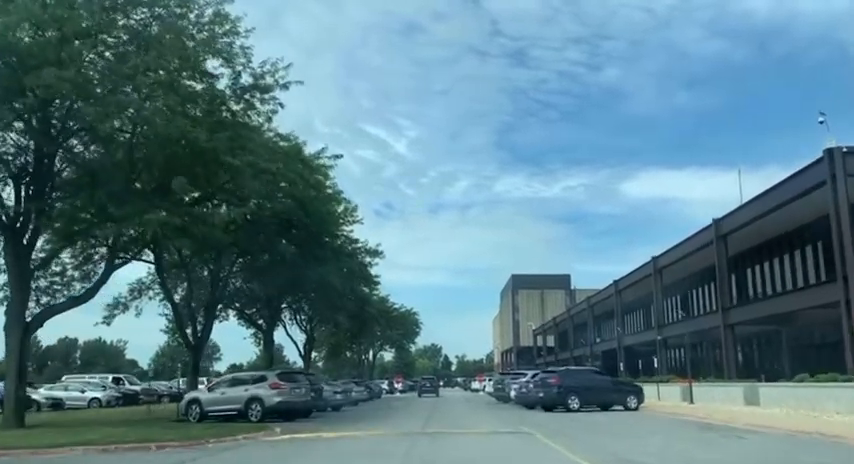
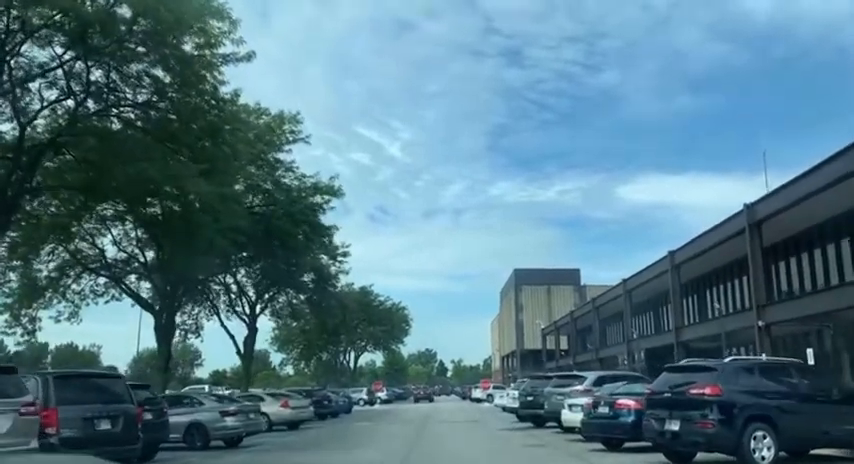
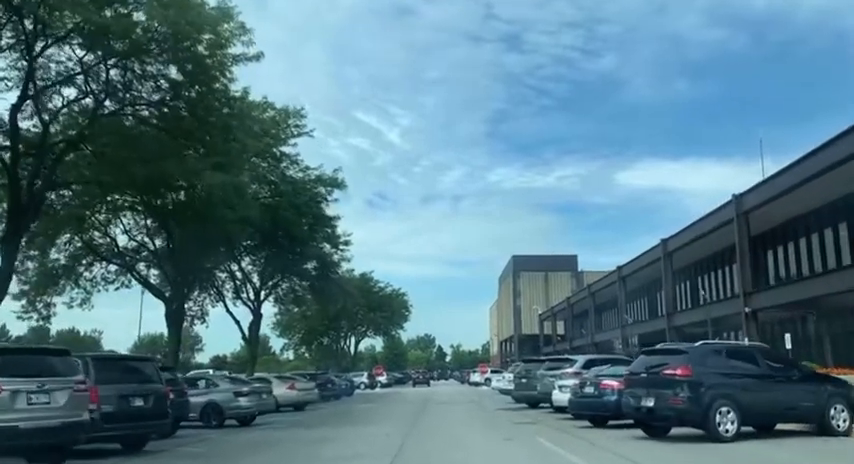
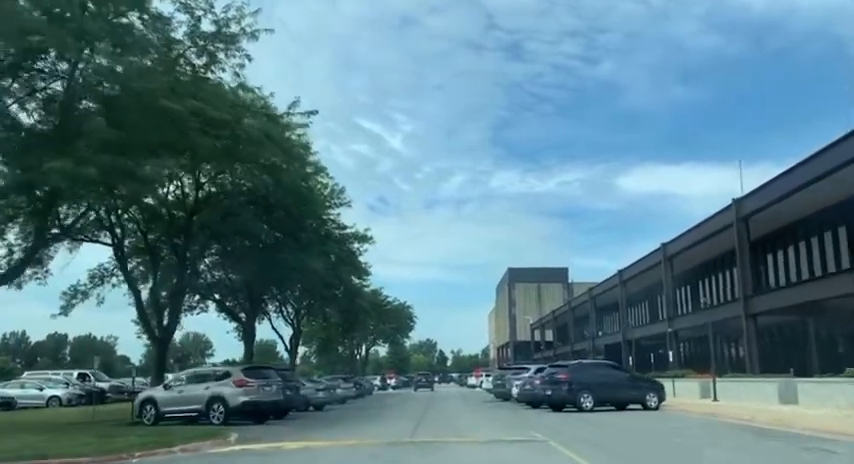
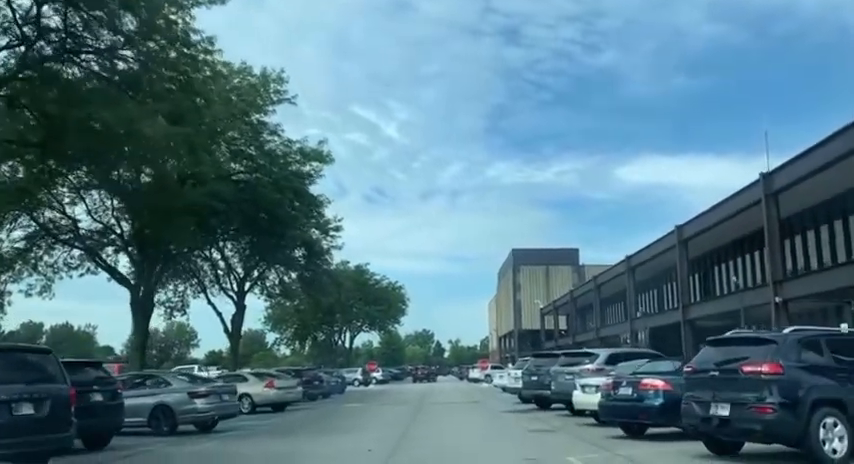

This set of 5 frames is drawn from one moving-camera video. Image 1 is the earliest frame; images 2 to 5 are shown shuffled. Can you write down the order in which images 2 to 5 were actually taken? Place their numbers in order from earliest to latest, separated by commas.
4, 3, 2, 5
